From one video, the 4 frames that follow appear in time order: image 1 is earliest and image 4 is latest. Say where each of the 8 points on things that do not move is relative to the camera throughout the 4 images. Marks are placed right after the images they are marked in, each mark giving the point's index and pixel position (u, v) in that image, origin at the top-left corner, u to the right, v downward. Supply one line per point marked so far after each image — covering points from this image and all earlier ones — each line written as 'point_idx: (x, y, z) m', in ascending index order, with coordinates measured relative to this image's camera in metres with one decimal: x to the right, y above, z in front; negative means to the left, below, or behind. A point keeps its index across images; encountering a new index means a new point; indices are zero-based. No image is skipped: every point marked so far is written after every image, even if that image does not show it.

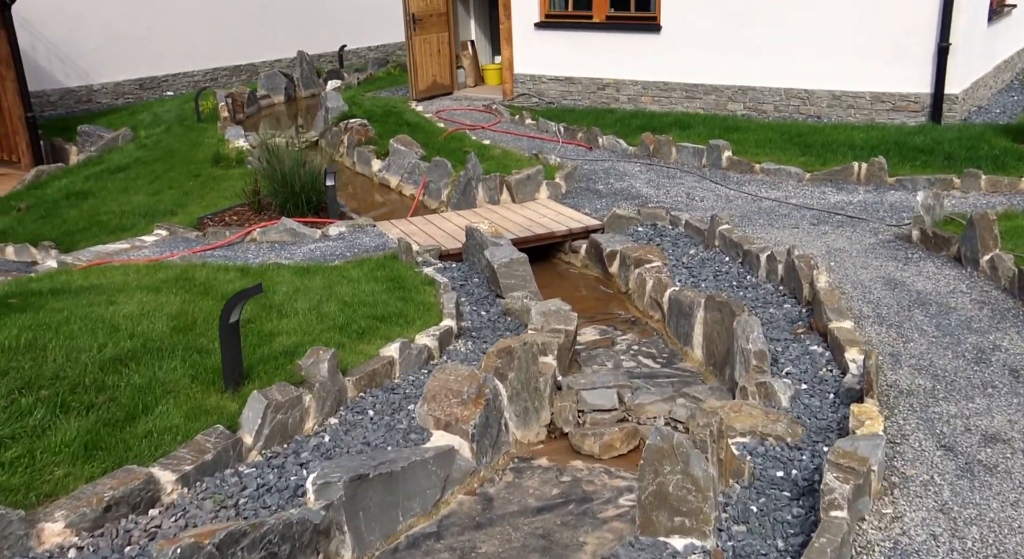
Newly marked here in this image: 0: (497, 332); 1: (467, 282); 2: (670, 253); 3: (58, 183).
0: (-0.1, -0.3, +5.0) m
1: (-0.3, 0.0, +5.8) m
2: (+1.2, +0.2, +6.4) m
3: (-5.0, +1.0, +9.3) m
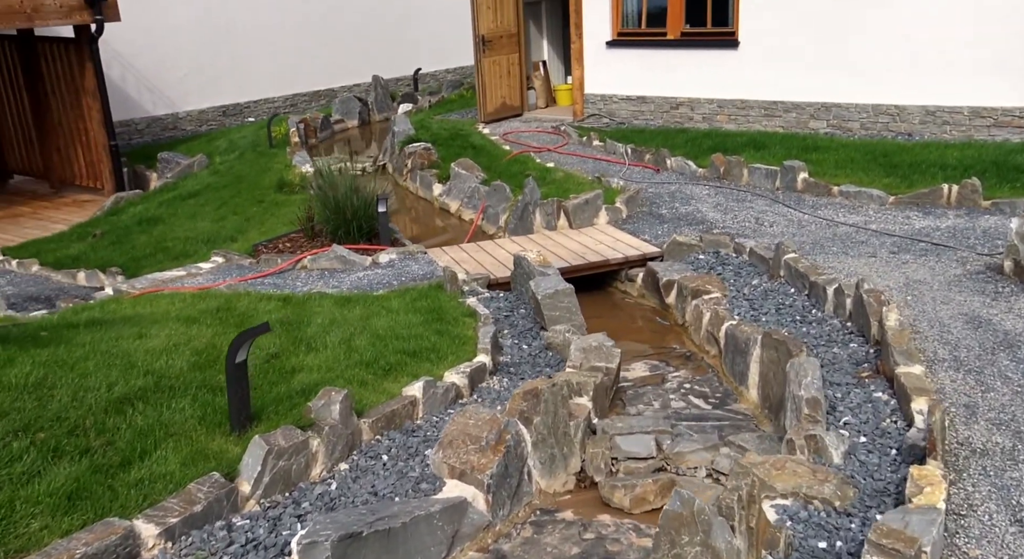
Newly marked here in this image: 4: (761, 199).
0: (+0.1, -0.5, +4.7) m
1: (0.0, -0.2, +5.6) m
2: (+1.6, 0.0, +6.1) m
3: (-4.3, +0.8, +9.5) m
4: (+2.4, +0.8, +8.3) m
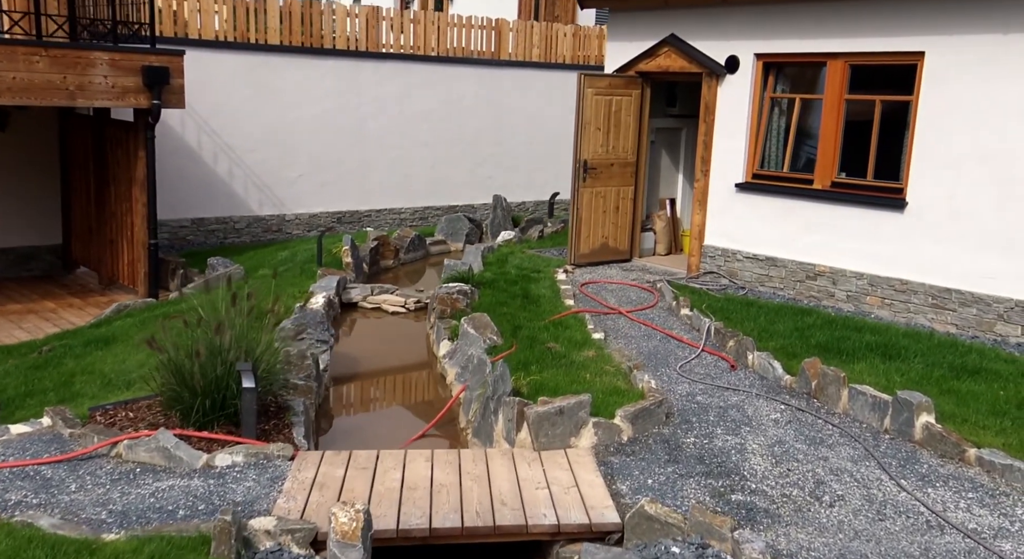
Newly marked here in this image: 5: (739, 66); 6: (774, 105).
0: (-1.1, -1.5, +2.4) m
1: (-1.0, -1.4, +3.3) m
2: (+0.7, -1.4, +3.4) m
3: (-4.0, -0.5, +8.3) m
4: (+2.2, -1.0, +5.3) m
5: (+2.4, +2.3, +9.0) m
6: (+2.8, +1.9, +9.0) m
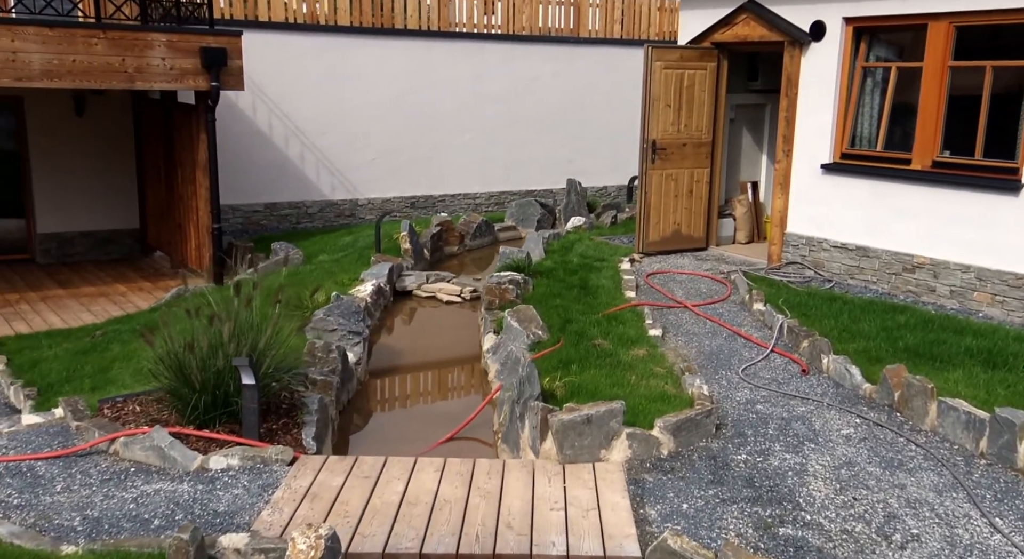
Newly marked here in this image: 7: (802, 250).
0: (-1.3, -1.5, +2.1) m
1: (-1.1, -1.3, +3.0) m
2: (+0.6, -1.4, +2.8) m
3: (-3.4, -0.3, +8.2) m
4: (+2.3, -1.0, +4.6) m
5: (+3.0, +2.4, +8.1) m
6: (+3.4, +1.9, +8.0) m
7: (+3.0, +0.3, +8.8) m
